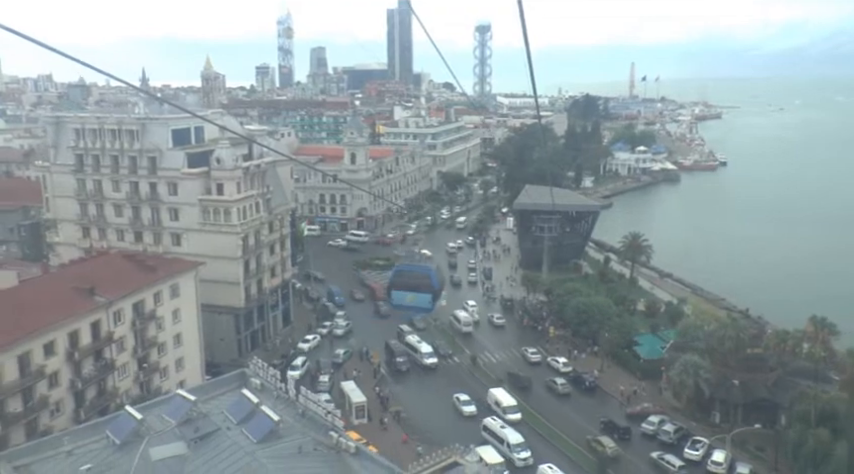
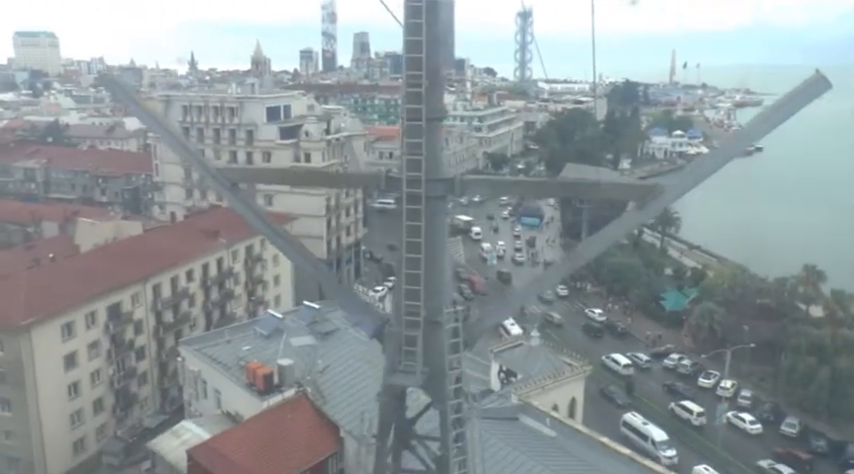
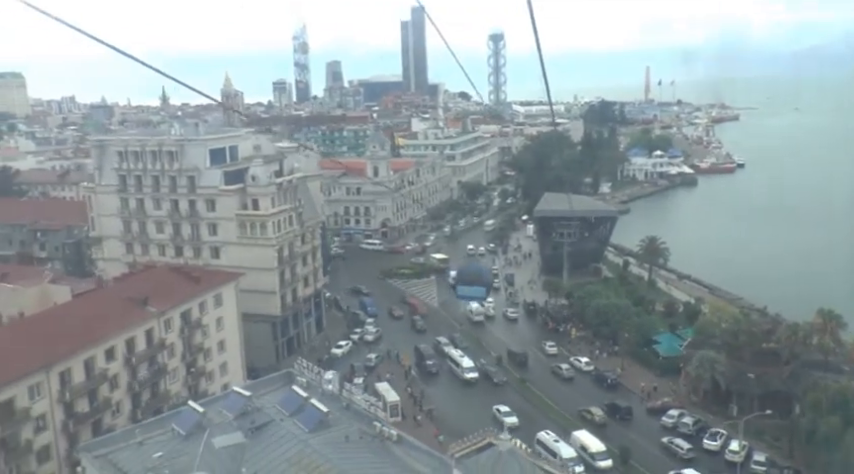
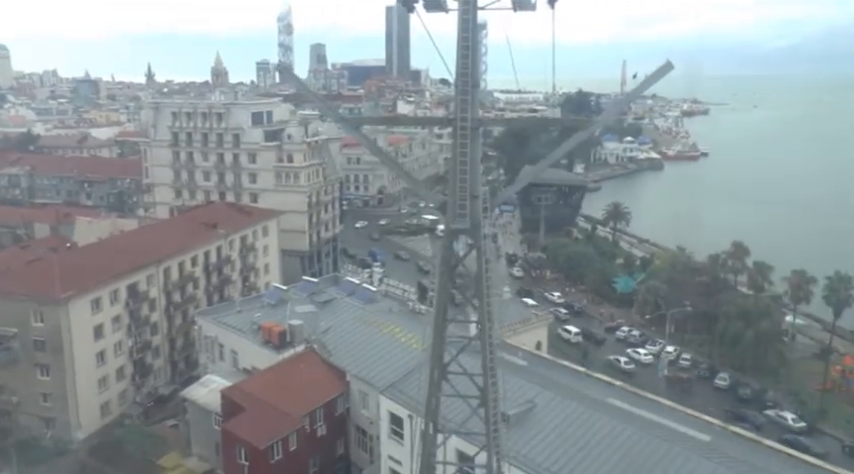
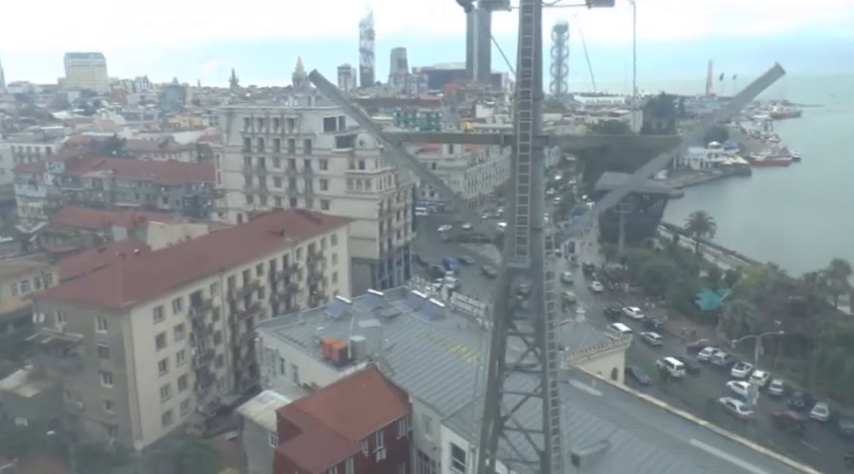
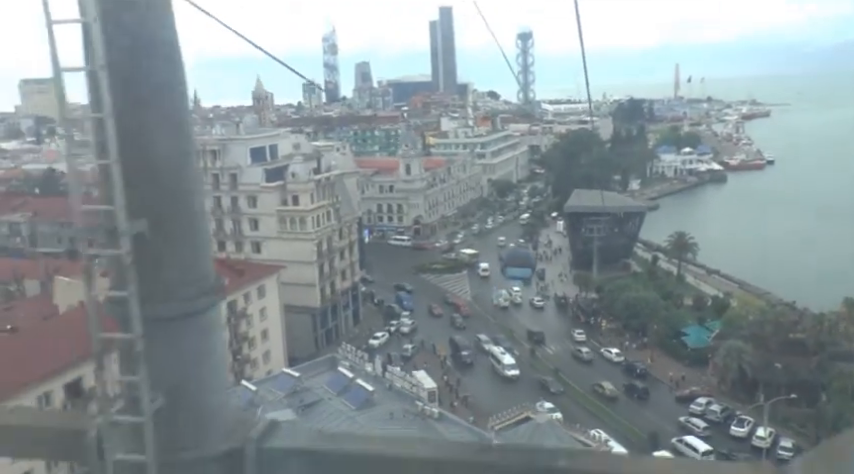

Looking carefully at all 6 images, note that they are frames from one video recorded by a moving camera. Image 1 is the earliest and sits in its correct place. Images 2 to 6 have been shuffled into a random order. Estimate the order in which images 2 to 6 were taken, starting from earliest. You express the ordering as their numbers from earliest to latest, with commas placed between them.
3, 6, 2, 5, 4
